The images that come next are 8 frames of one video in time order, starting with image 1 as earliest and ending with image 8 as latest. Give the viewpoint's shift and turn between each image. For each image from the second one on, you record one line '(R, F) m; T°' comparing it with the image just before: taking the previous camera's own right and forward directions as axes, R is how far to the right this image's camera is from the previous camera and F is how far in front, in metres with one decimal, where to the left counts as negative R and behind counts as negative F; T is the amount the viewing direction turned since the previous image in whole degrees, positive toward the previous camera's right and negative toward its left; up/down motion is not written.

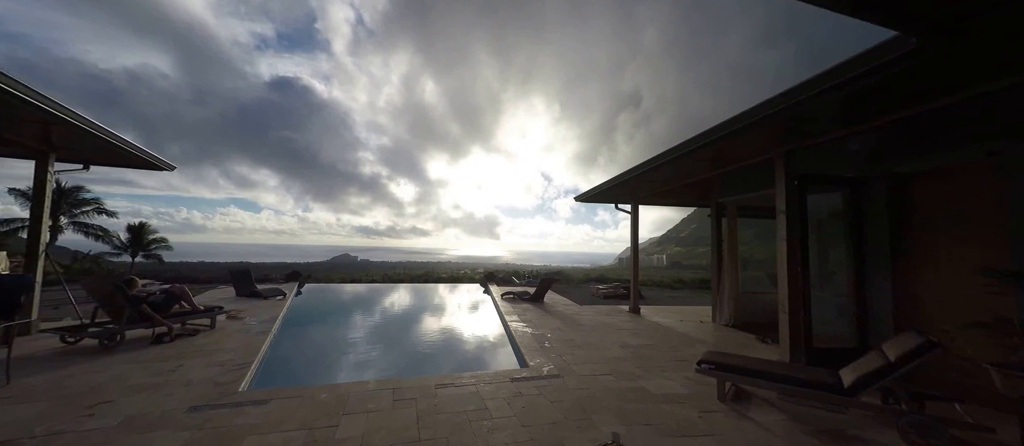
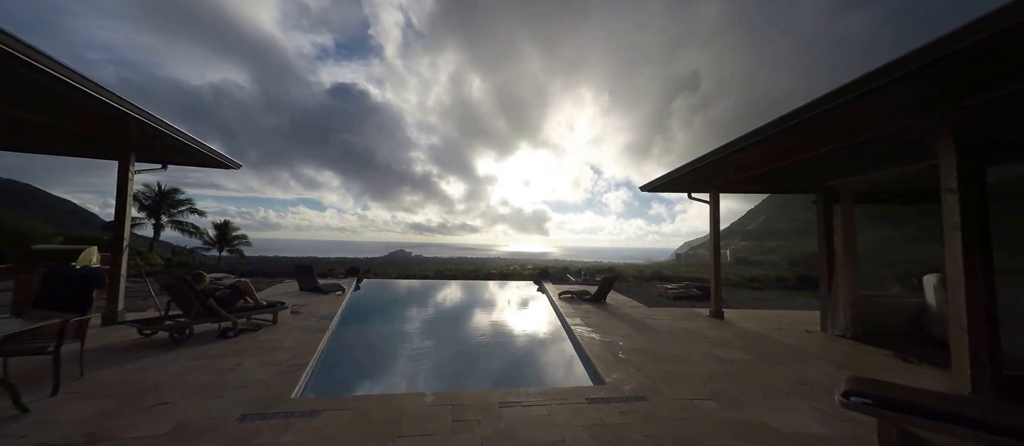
(-0.2, +0.5) m; -8°
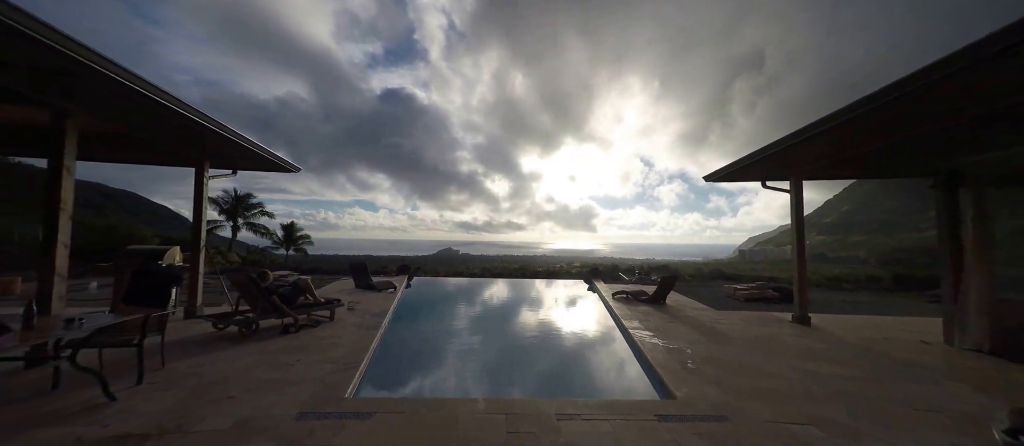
(-0.1, +0.2) m; -8°
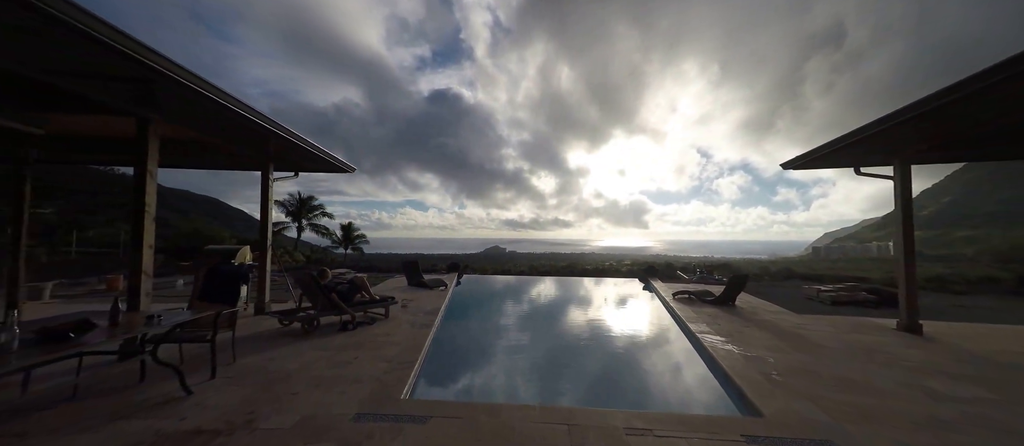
(-0.1, +0.2) m; -8°
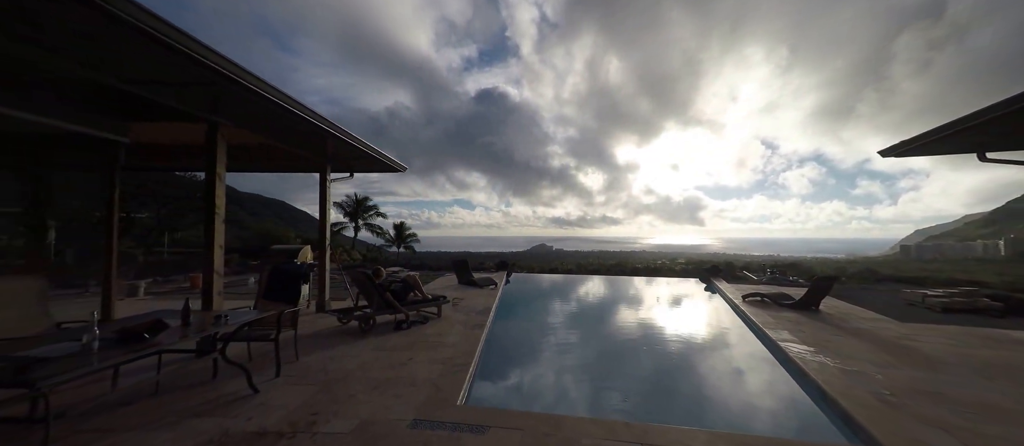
(-0.1, +0.2) m; -8°
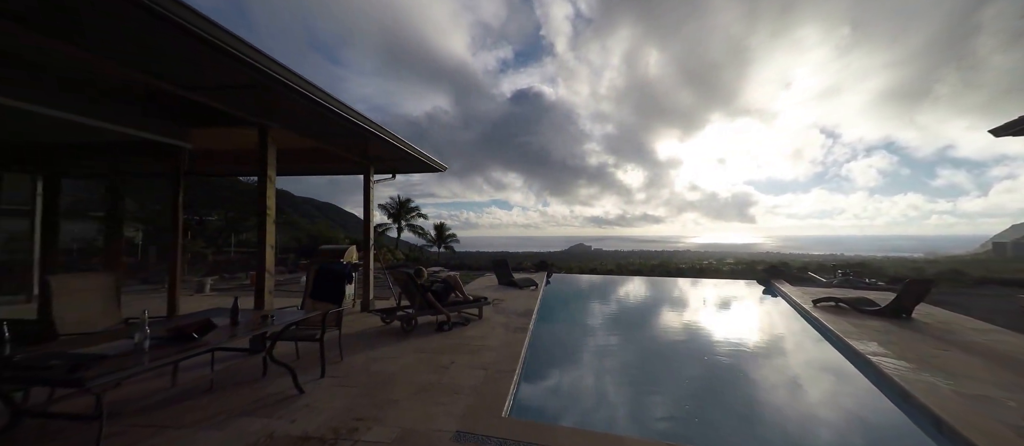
(-0.1, +0.2) m; -6°
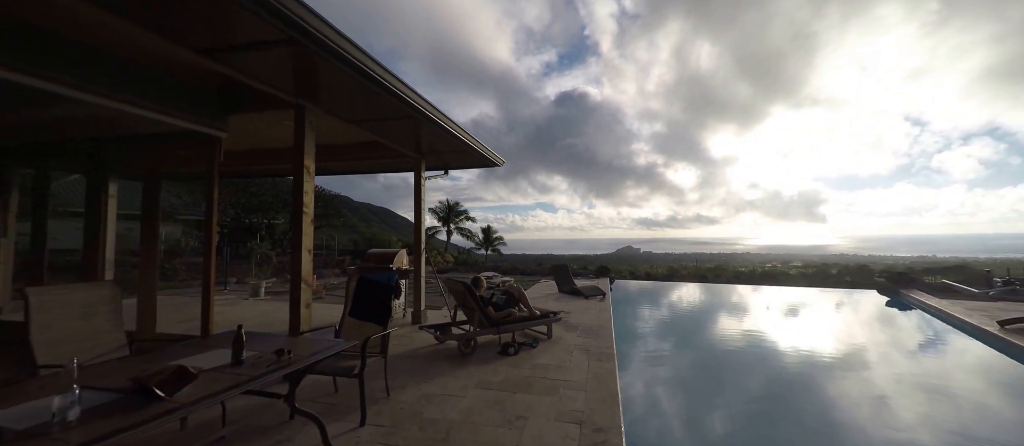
(-0.3, +0.7) m; -8°
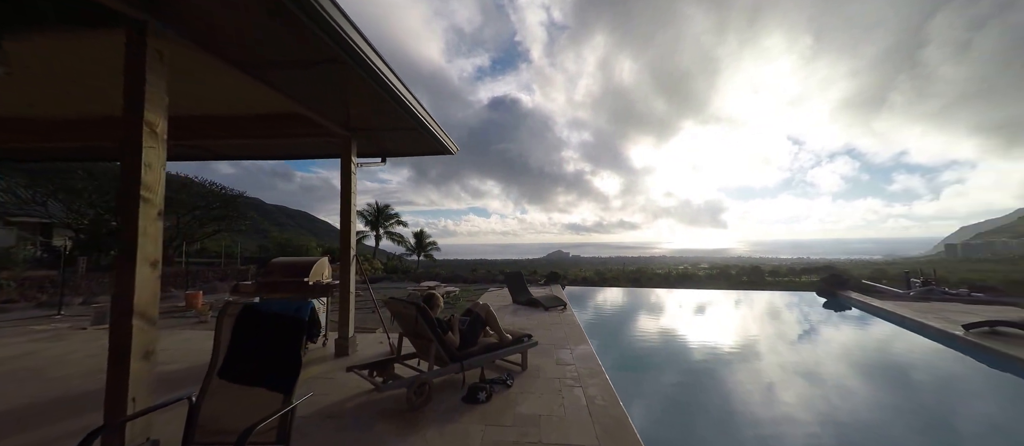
(-0.2, +0.7) m; +11°
